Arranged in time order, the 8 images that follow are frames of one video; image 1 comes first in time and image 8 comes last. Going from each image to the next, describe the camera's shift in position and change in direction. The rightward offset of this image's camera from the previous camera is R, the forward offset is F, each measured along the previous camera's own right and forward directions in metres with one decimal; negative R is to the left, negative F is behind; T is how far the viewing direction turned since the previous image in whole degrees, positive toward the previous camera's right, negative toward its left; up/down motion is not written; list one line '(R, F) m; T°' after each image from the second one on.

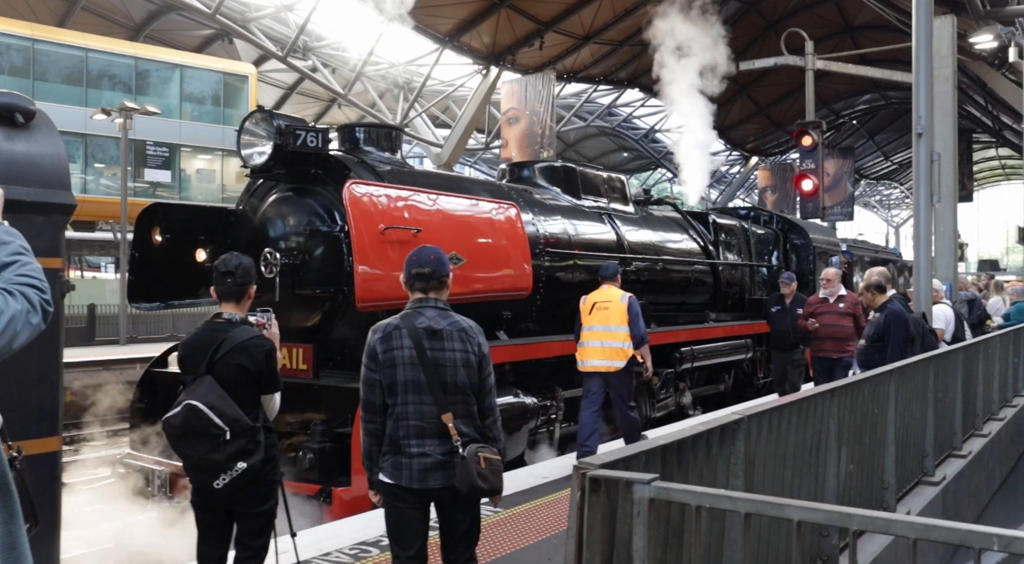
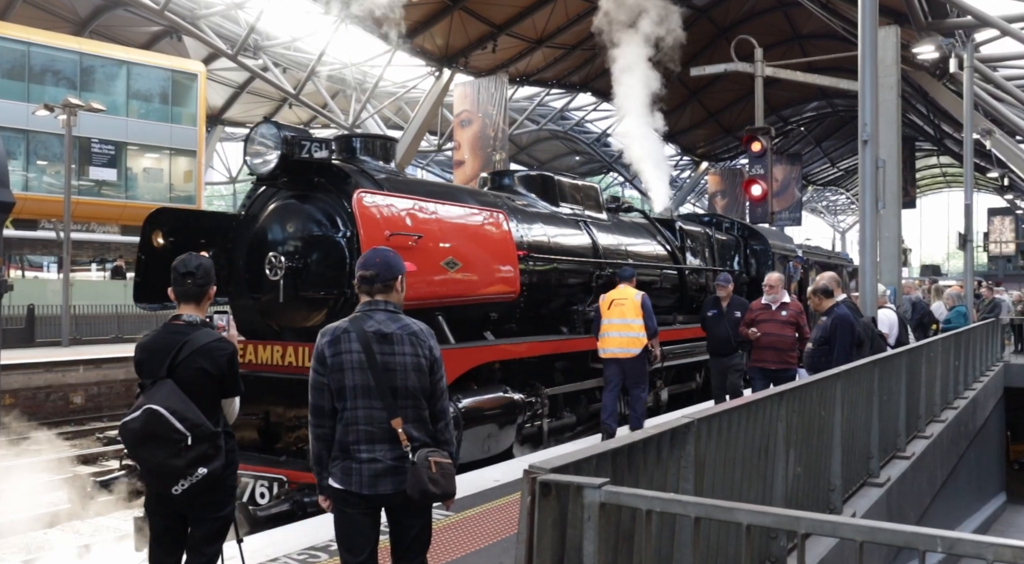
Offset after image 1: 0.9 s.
(0.0, 0.0) m; +3°
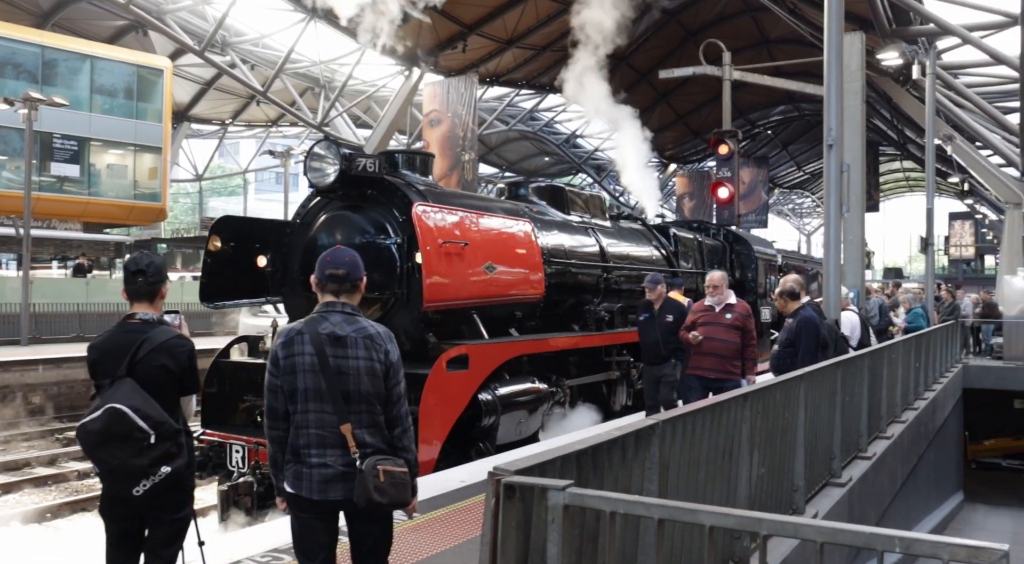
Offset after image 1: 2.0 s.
(0.0, 0.0) m; +2°
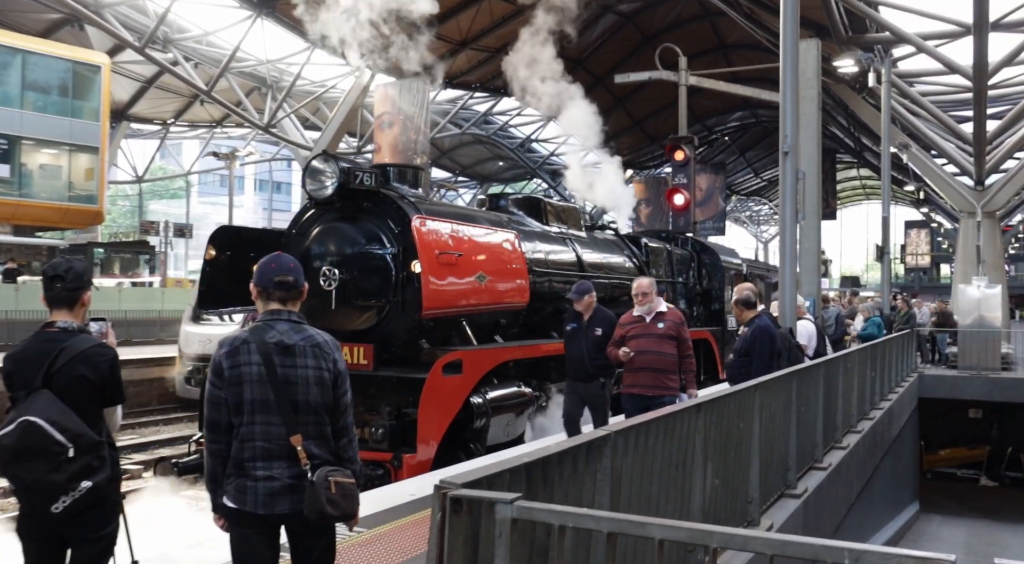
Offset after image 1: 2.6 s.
(+0.1, +0.1) m; +2°
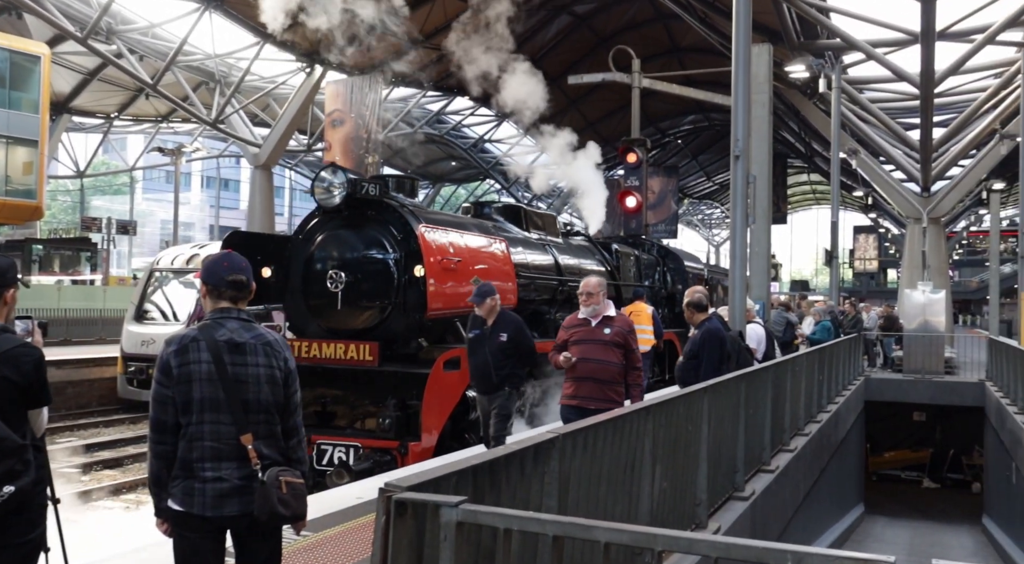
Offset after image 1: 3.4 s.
(+0.1, 0.0) m; +2°
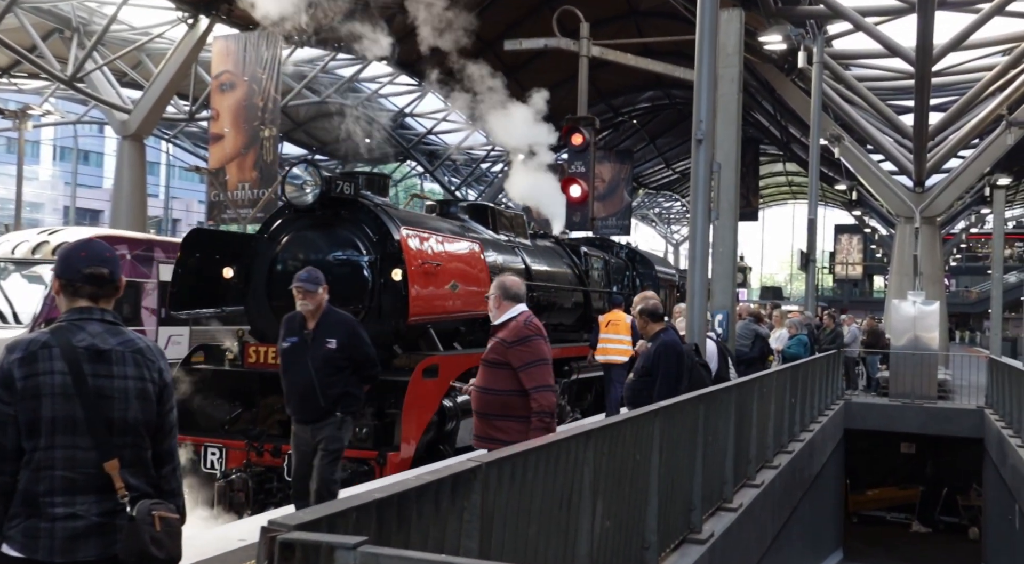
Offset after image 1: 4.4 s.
(+0.3, +0.9) m; +1°
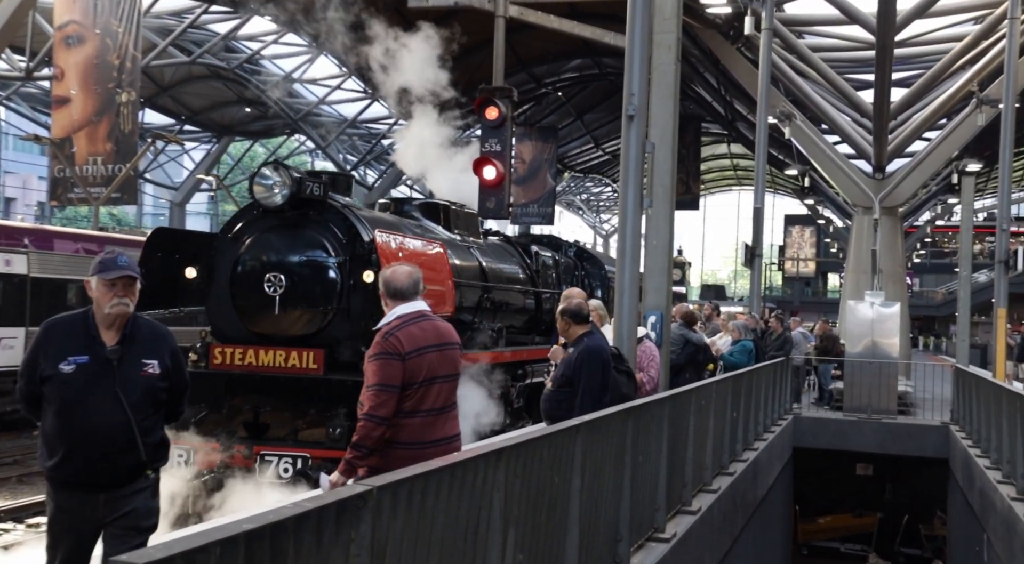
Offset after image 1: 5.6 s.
(+0.3, +0.7) m; +3°
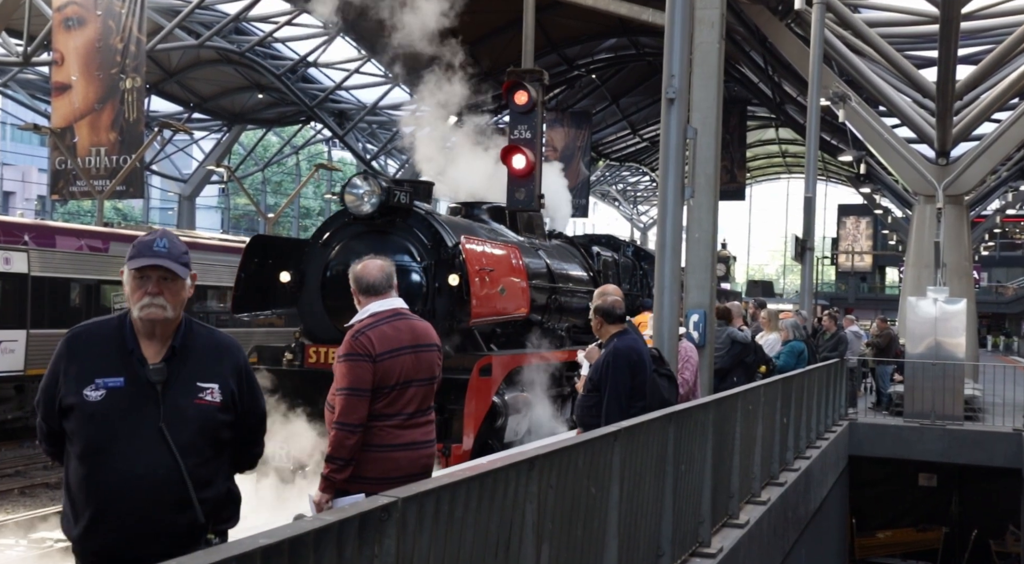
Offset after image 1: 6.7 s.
(0.0, +0.3) m; -1°
